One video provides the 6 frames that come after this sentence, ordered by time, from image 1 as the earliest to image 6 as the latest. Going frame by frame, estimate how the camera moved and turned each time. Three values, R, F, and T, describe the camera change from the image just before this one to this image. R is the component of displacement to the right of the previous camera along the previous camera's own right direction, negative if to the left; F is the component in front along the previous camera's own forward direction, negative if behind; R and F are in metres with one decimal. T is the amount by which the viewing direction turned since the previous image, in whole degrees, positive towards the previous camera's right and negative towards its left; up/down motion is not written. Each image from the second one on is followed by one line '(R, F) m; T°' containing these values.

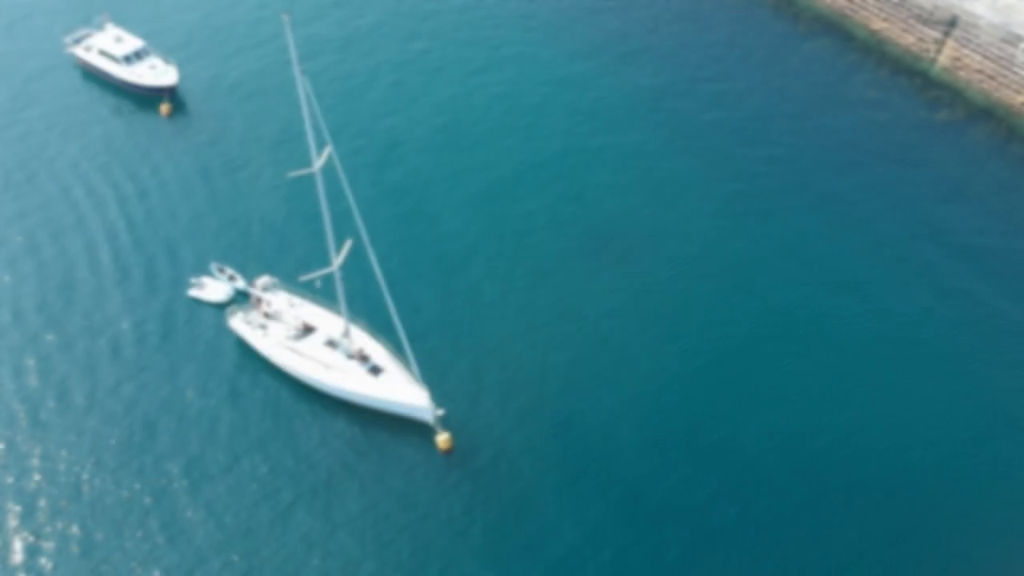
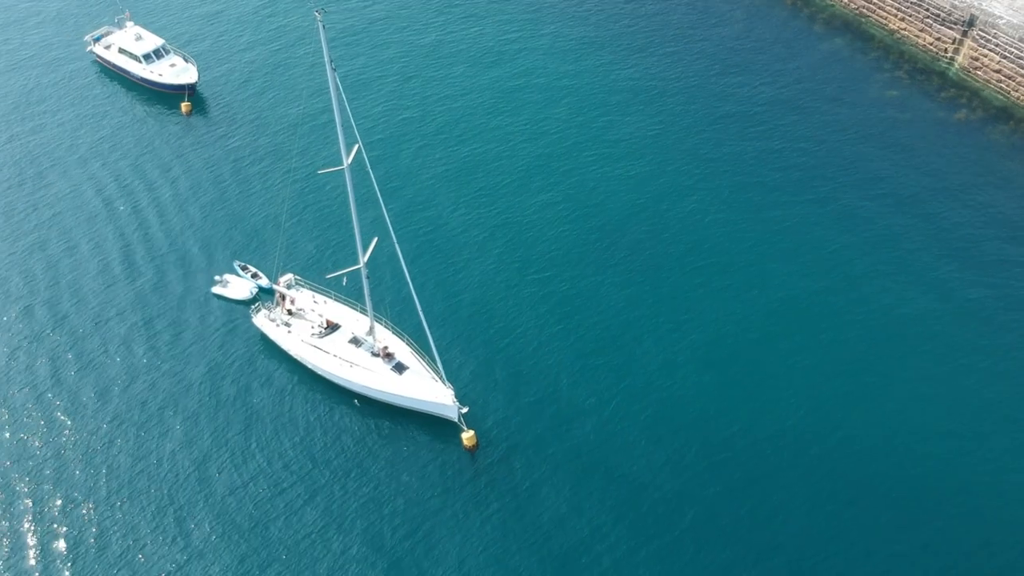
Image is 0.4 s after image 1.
(-1.5, -0.5) m; 0°
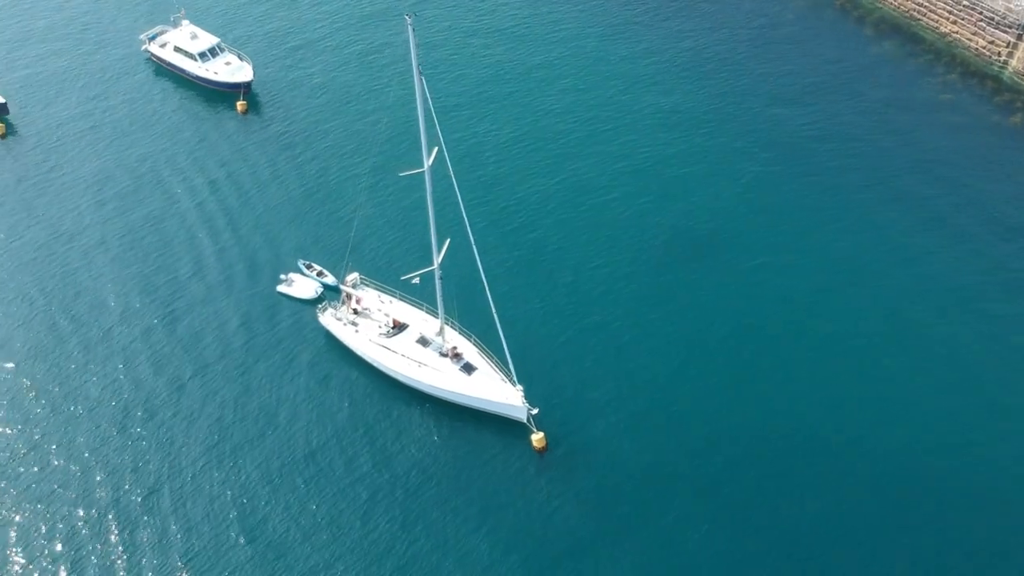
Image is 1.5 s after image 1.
(-4.2, -1.0) m; -1°
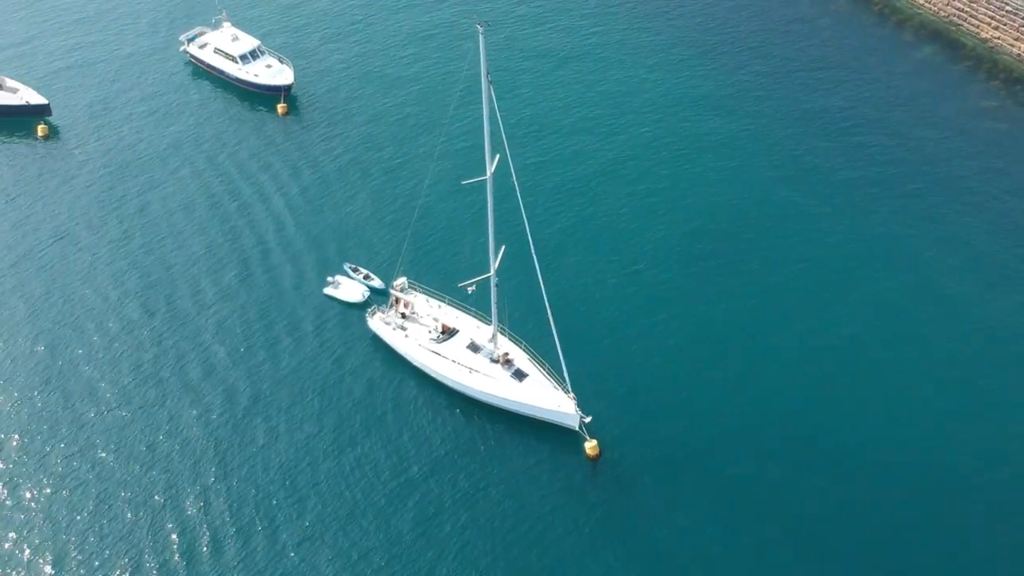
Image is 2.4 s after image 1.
(-3.3, -0.3) m; -1°
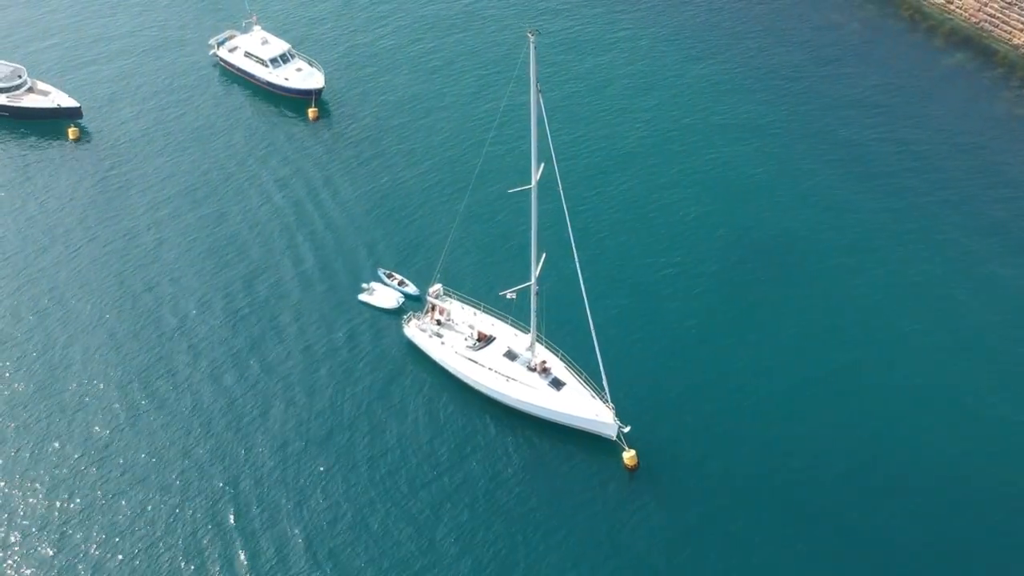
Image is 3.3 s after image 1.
(-2.3, -0.1) m; -1°
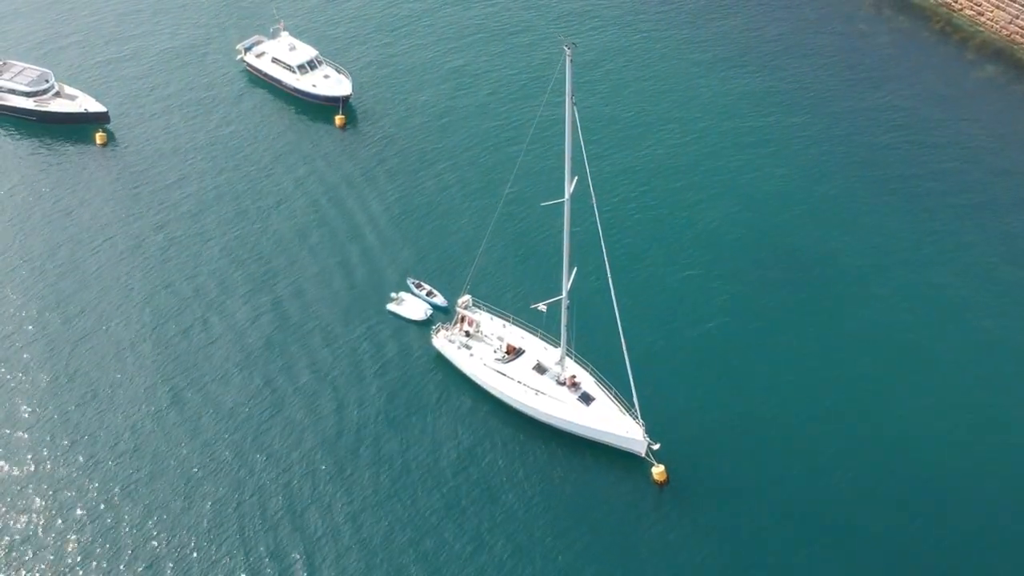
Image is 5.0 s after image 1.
(-1.4, +0.5) m; -1°
